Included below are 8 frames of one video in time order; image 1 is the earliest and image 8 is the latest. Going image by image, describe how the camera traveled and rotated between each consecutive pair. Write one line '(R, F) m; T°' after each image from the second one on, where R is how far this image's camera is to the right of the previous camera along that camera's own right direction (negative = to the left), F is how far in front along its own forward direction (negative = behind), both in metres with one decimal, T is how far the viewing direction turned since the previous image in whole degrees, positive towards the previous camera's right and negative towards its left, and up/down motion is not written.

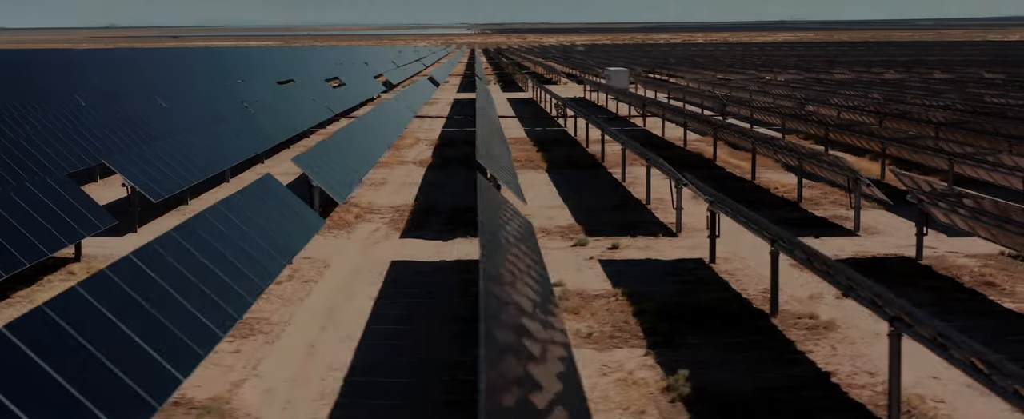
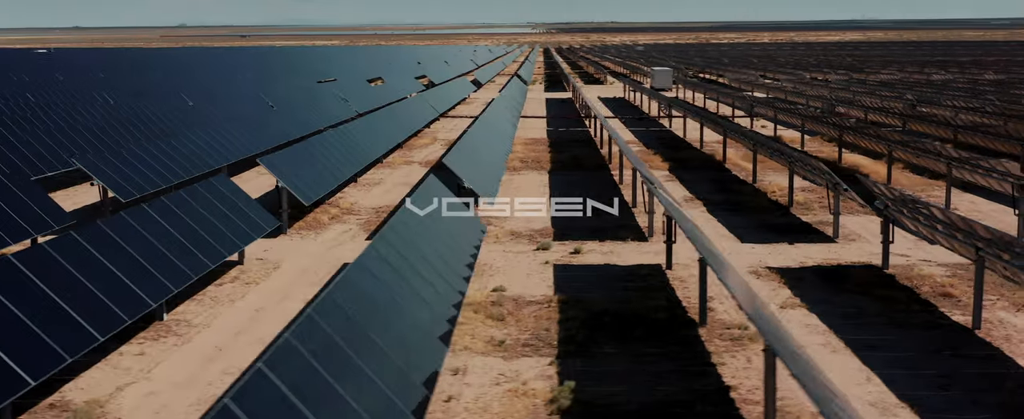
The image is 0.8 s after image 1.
(+1.4, +0.3) m; -3°
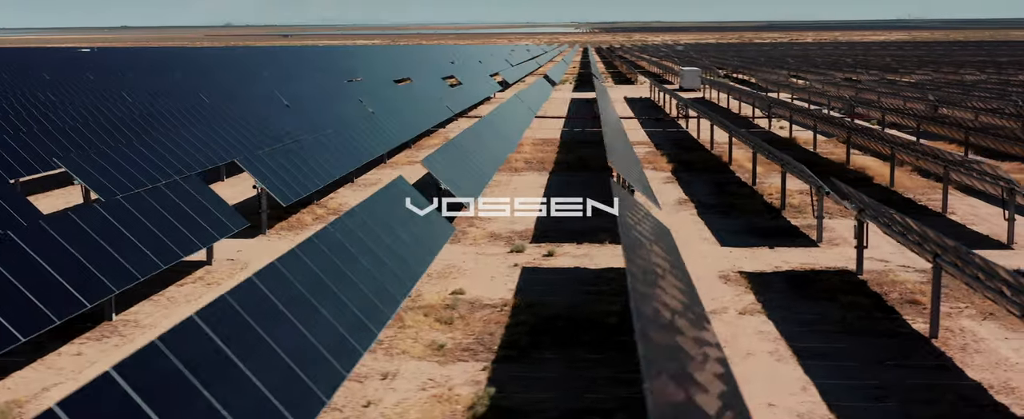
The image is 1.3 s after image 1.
(+0.9, +0.2) m; -2°
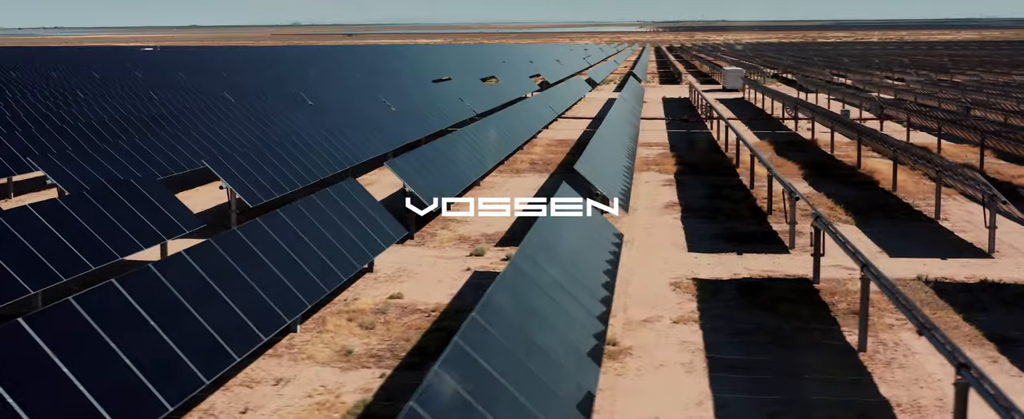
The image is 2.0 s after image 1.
(+1.4, +0.2) m; -3°
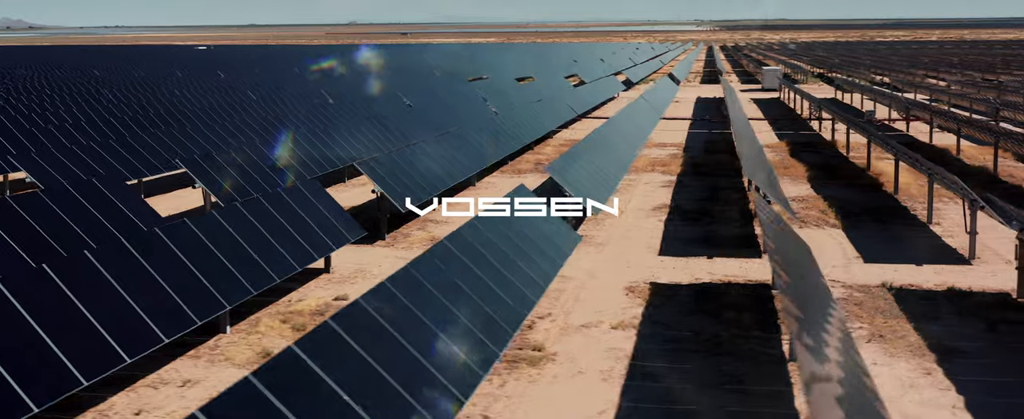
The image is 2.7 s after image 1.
(+1.2, +0.2) m; -3°
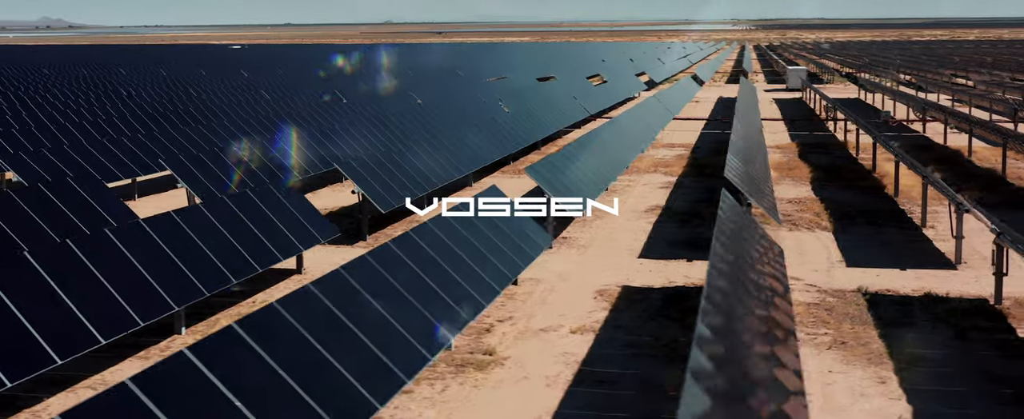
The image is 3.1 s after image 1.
(+0.7, +0.1) m; -2°
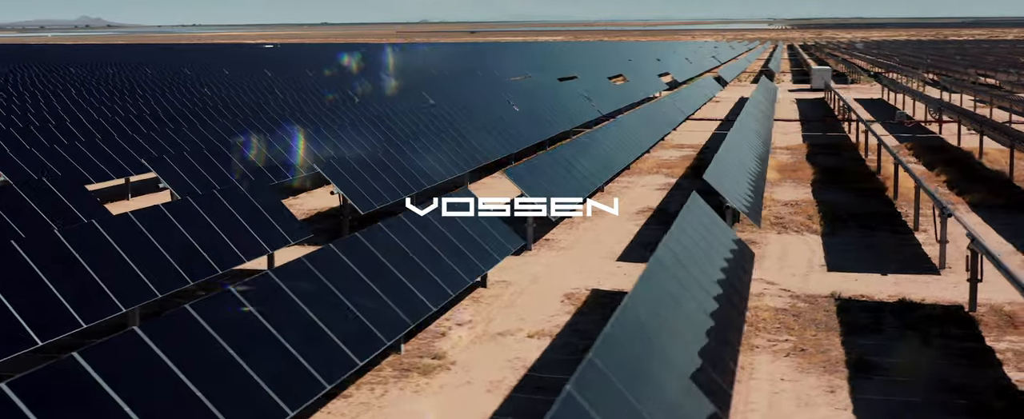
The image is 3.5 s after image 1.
(+0.7, +0.1) m; -2°
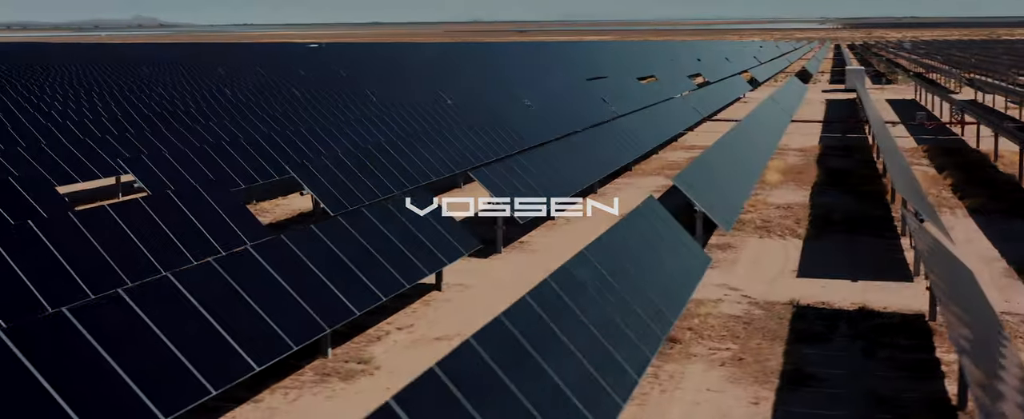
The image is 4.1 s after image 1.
(+1.0, +0.2) m; -3°
